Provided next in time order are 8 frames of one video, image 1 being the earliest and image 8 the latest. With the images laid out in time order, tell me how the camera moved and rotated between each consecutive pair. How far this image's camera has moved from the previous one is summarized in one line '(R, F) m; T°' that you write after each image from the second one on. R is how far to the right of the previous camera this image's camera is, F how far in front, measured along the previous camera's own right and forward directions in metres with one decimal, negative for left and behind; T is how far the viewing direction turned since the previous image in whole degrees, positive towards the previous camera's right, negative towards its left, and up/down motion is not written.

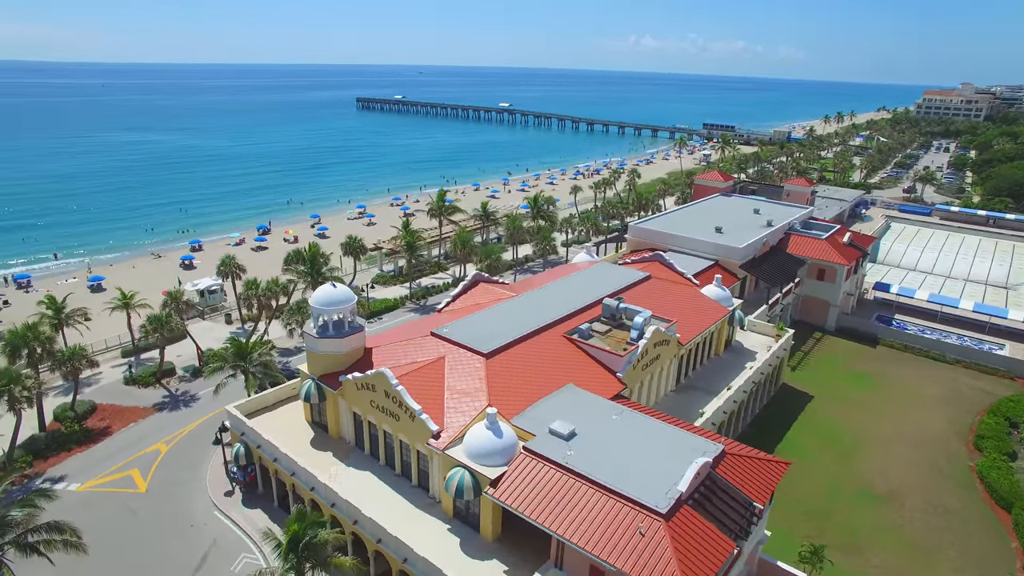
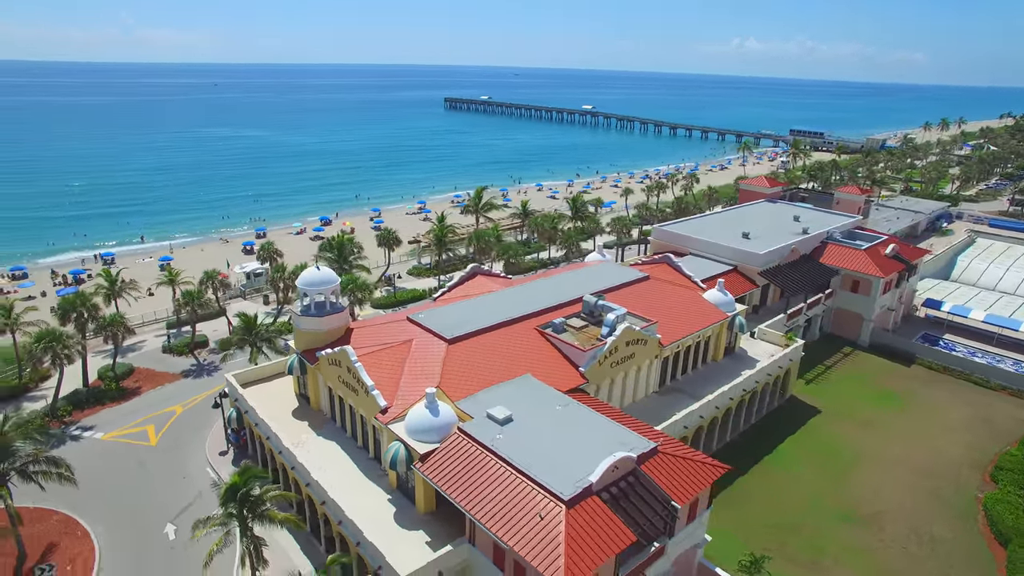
(+6.0, -0.7) m; -8°
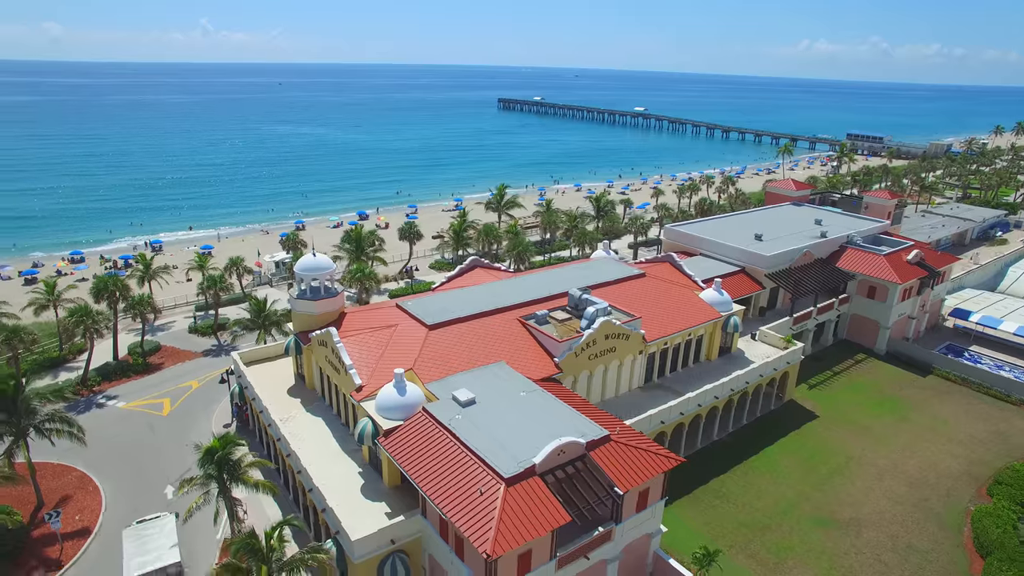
(+3.9, -1.0) m; -5°
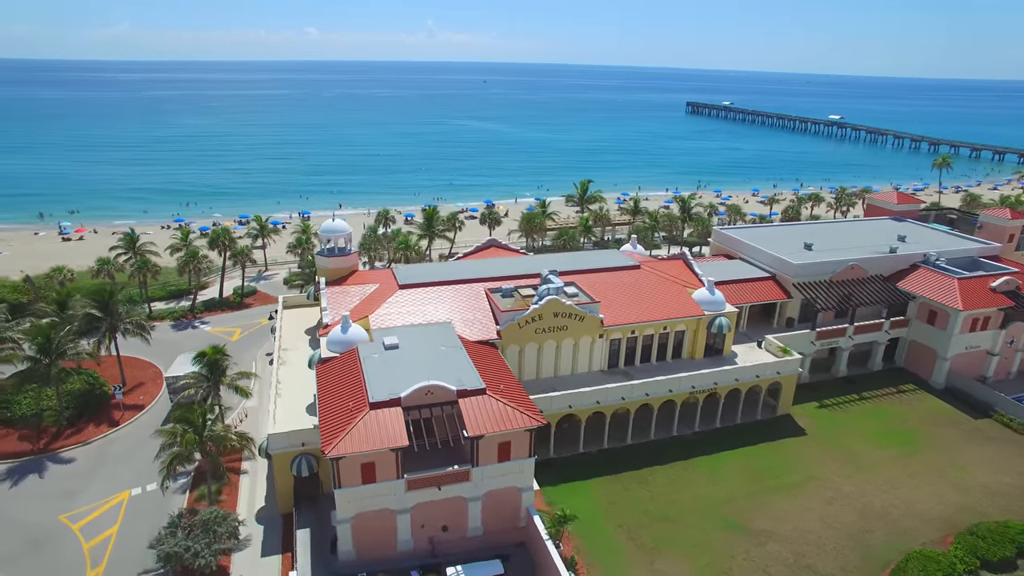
(+13.5, -1.6) m; -17°
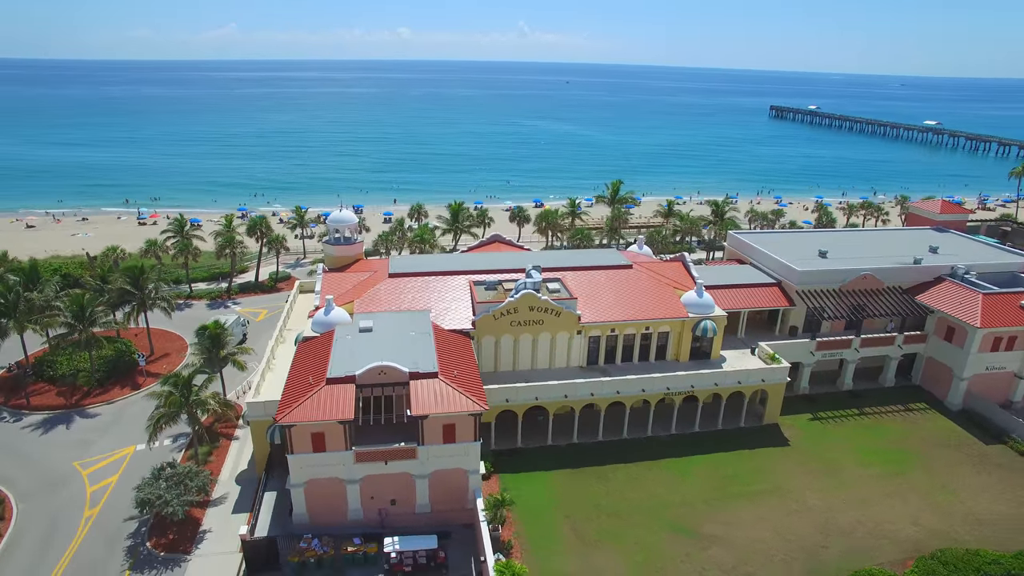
(+6.1, -0.7) m; -7°
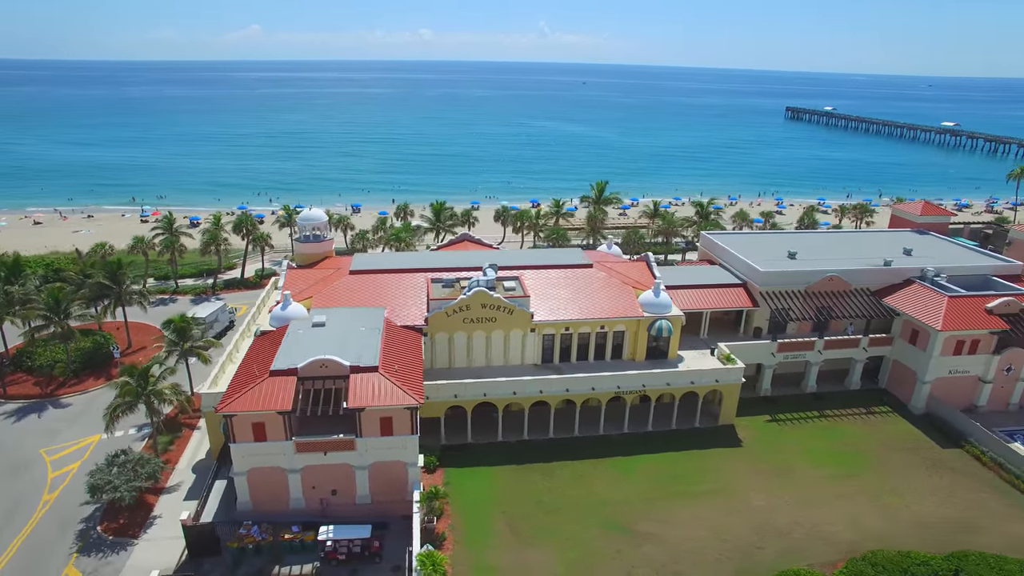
(+4.1, -0.5) m; -2°
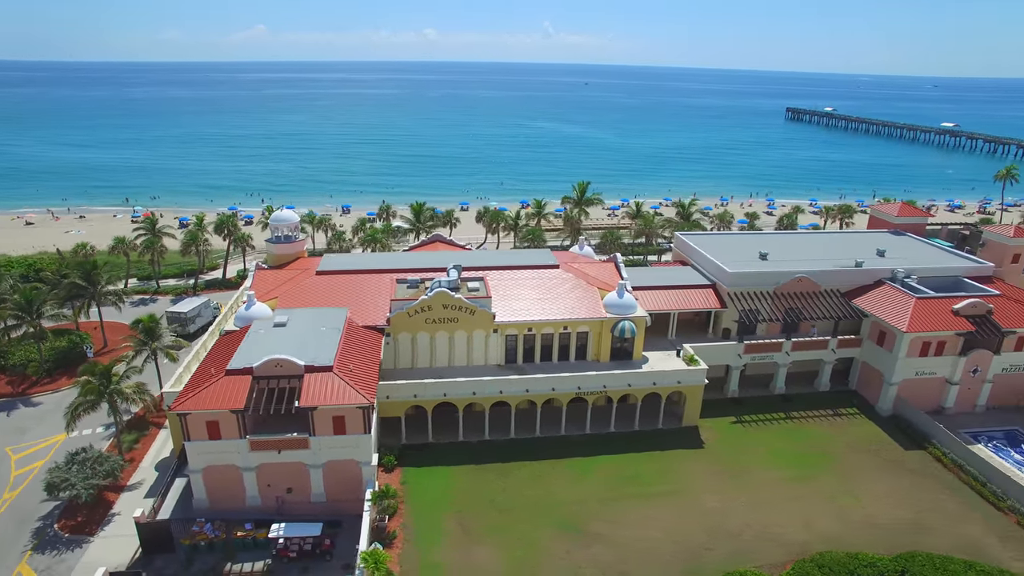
(+2.7, -0.2) m; -1°
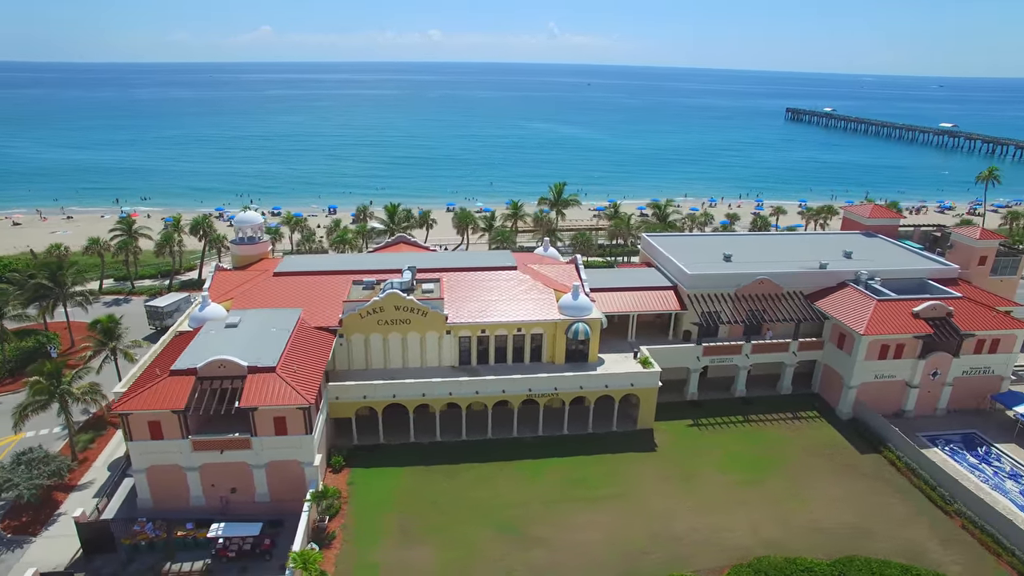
(+3.2, 0.0) m; -1°
